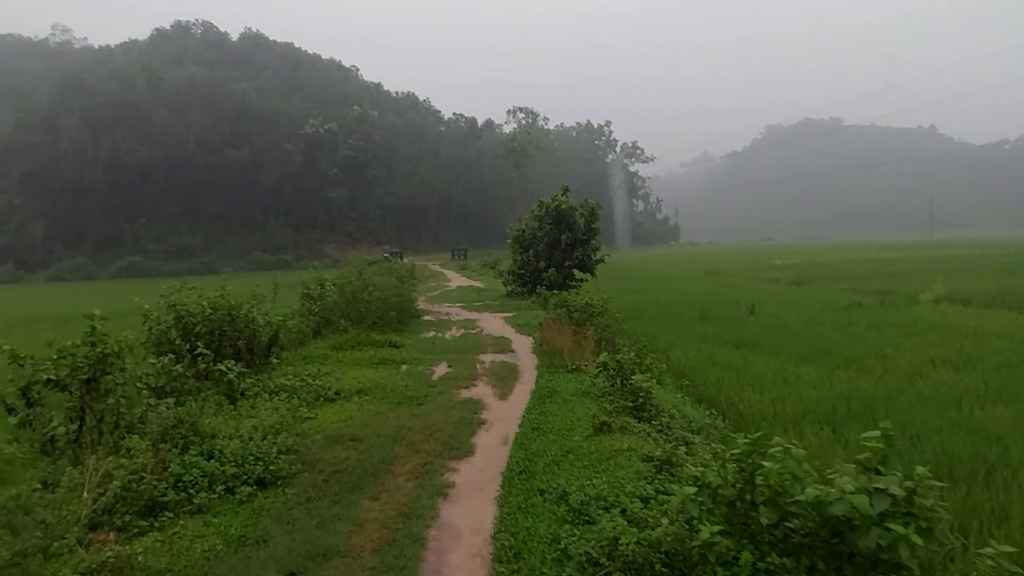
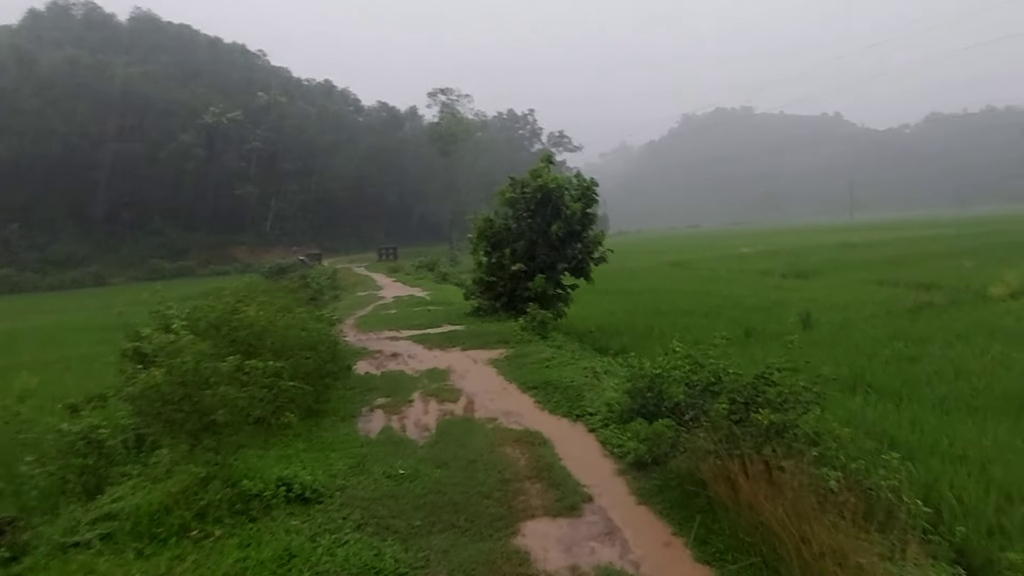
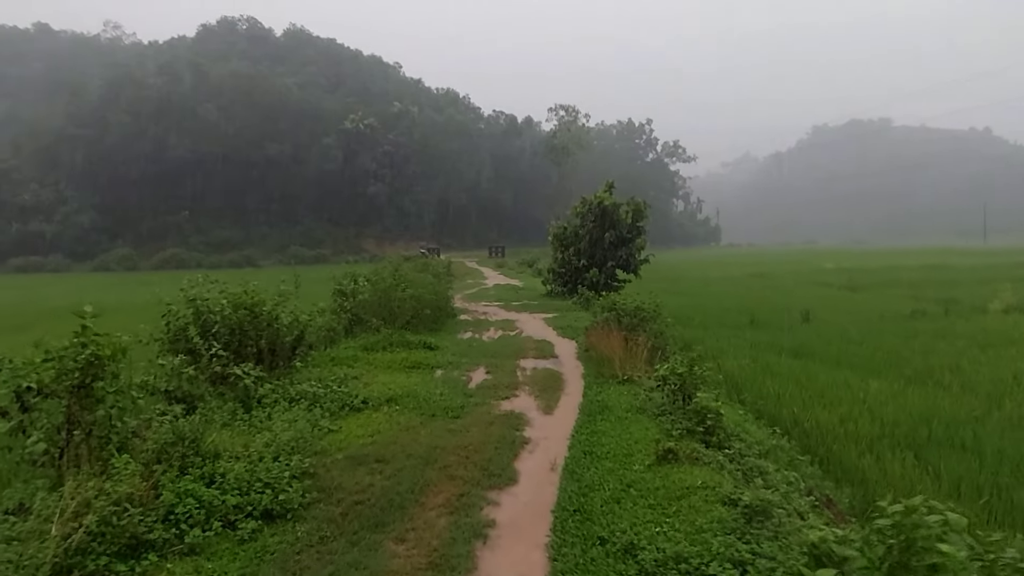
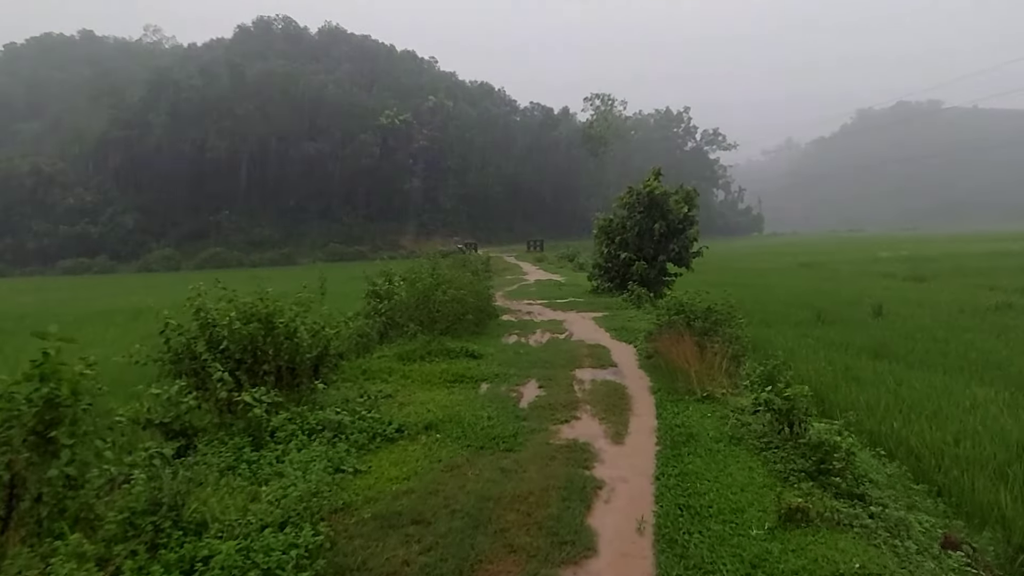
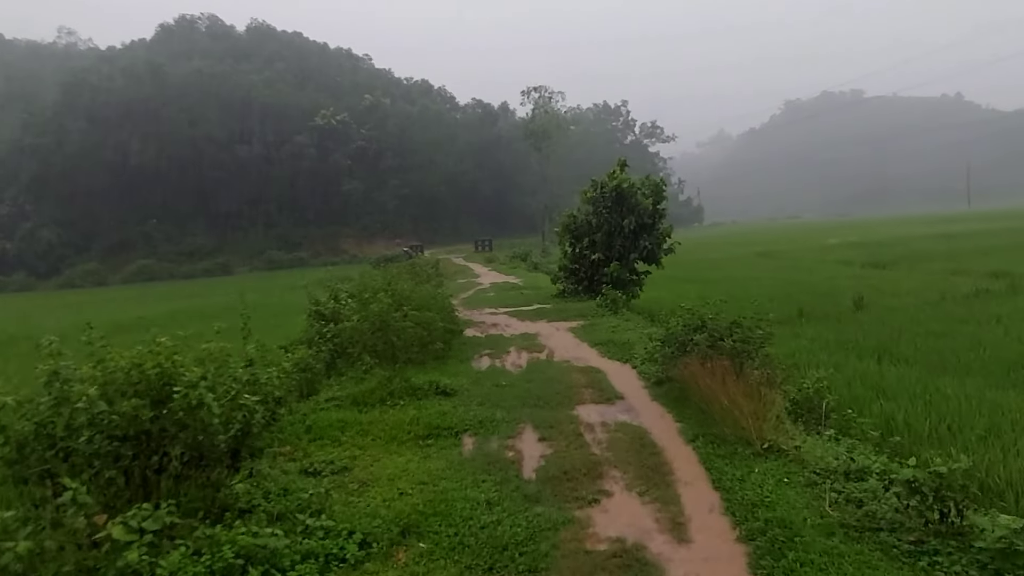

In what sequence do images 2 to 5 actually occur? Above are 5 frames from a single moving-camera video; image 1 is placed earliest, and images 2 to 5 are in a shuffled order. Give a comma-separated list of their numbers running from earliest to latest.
3, 4, 5, 2
